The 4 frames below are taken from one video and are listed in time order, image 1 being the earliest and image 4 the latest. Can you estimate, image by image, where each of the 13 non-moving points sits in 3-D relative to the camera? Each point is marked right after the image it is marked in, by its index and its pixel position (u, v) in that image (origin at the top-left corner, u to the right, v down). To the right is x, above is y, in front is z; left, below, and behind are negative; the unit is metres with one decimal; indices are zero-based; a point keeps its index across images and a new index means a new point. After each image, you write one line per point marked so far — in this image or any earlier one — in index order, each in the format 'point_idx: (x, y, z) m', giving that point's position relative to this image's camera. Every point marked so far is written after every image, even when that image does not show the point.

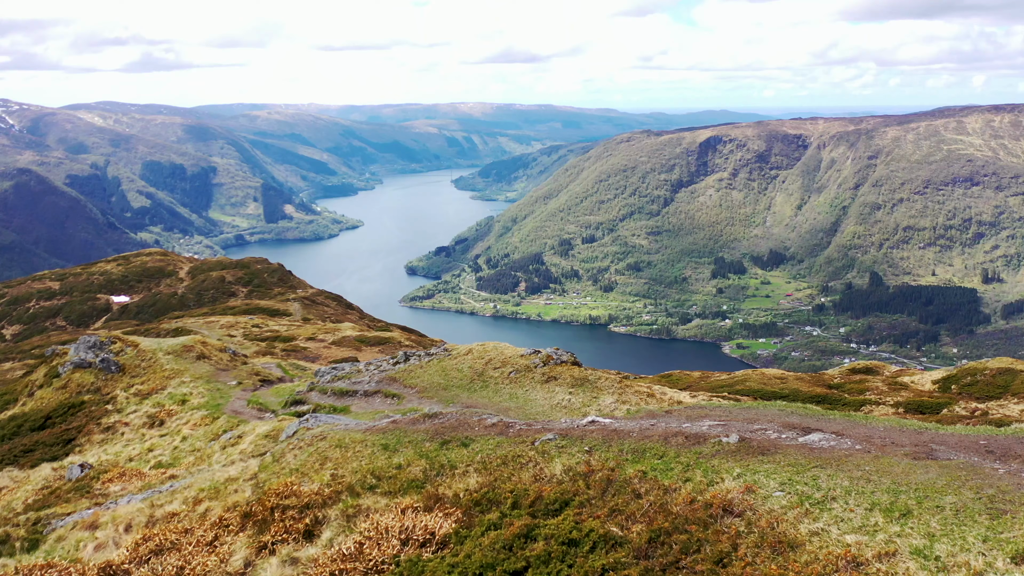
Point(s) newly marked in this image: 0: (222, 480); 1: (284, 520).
0: (-8.9, -6.0, +16.6) m
1: (-5.8, -5.9, +13.4) m
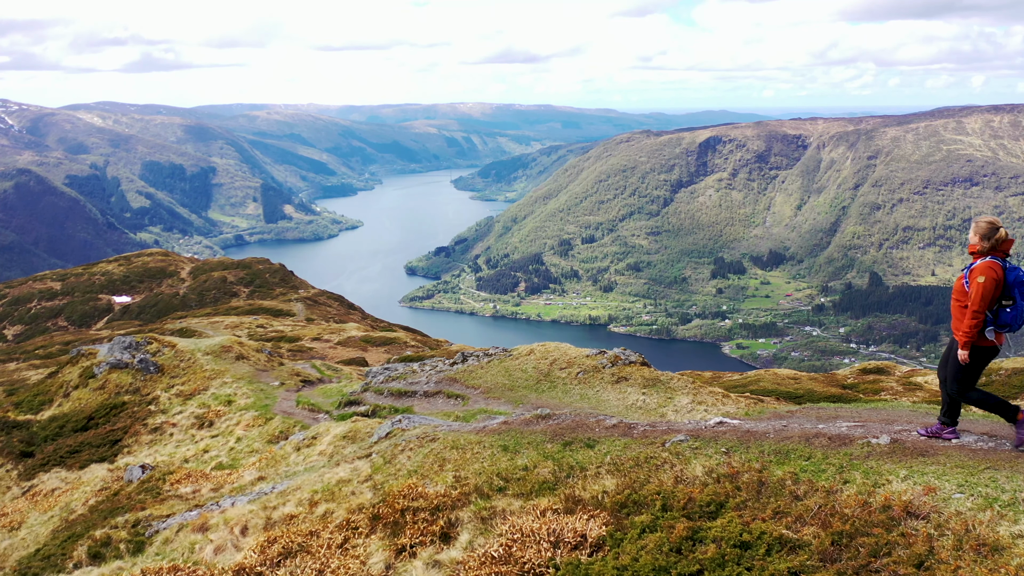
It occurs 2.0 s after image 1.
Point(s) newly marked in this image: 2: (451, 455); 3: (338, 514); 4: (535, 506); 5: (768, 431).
0: (-5.5, -6.0, +16.5) m
1: (-2.4, -5.9, +13.3) m
2: (-1.7, -5.1, +16.1) m
3: (-4.8, -6.2, +14.5) m
4: (+0.5, -5.4, +13.1) m
5: (+7.0, -3.8, +14.2) m
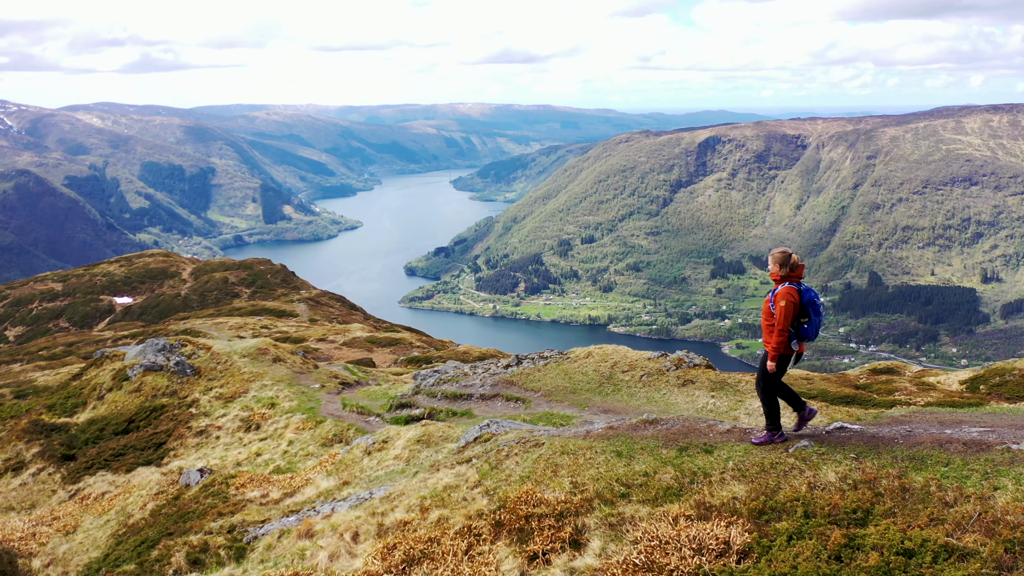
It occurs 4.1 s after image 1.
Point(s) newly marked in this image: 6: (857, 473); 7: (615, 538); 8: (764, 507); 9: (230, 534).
0: (-2.3, -6.2, +16.4) m
1: (+0.8, -6.0, +13.2) m
2: (+1.4, -5.2, +16.0) m
3: (-1.6, -6.3, +14.4) m
4: (+3.7, -5.5, +13.1) m
5: (+10.1, -4.0, +14.2) m
6: (+8.3, -4.5, +12.8) m
7: (+2.5, -6.0, +12.7) m
8: (+5.8, -5.1, +12.5) m
9: (-9.5, -8.2, +17.8) m
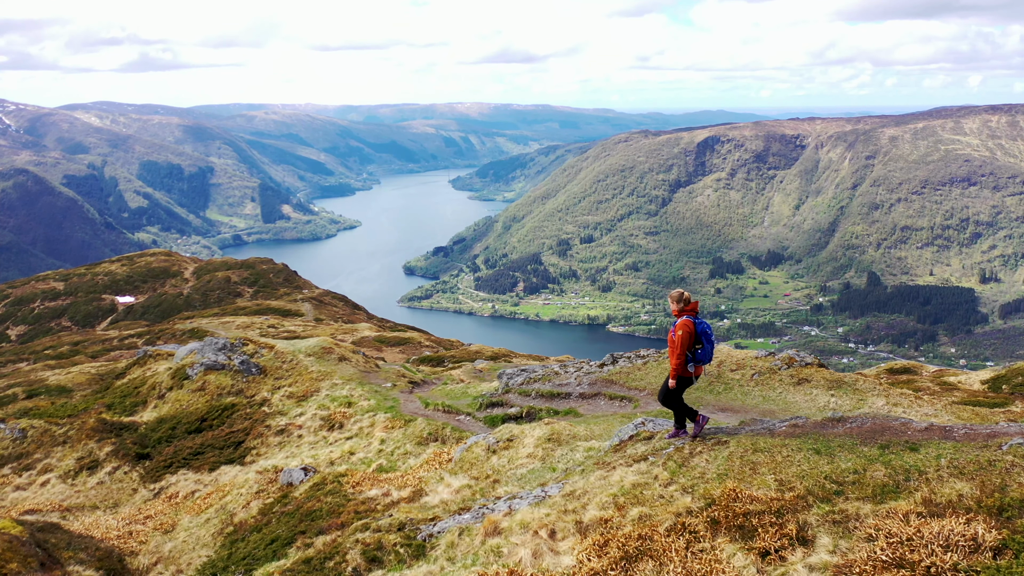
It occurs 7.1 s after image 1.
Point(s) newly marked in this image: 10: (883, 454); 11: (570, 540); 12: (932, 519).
0: (+3.3, -6.1, +16.5) m
1: (+6.4, -6.0, +13.2) m
2: (+7.0, -5.2, +16.1) m
3: (+4.0, -6.3, +14.5) m
4: (+9.3, -5.5, +13.1) m
5: (+15.7, -3.9, +14.2) m
6: (+13.9, -4.4, +12.8) m
7: (+8.1, -5.9, +12.7) m
8: (+11.4, -5.1, +12.5) m
9: (-3.9, -8.2, +17.8) m
10: (+10.4, -4.9, +15.8) m
11: (+1.6, -7.0, +14.6) m
12: (+9.9, -5.5, +12.5) m
